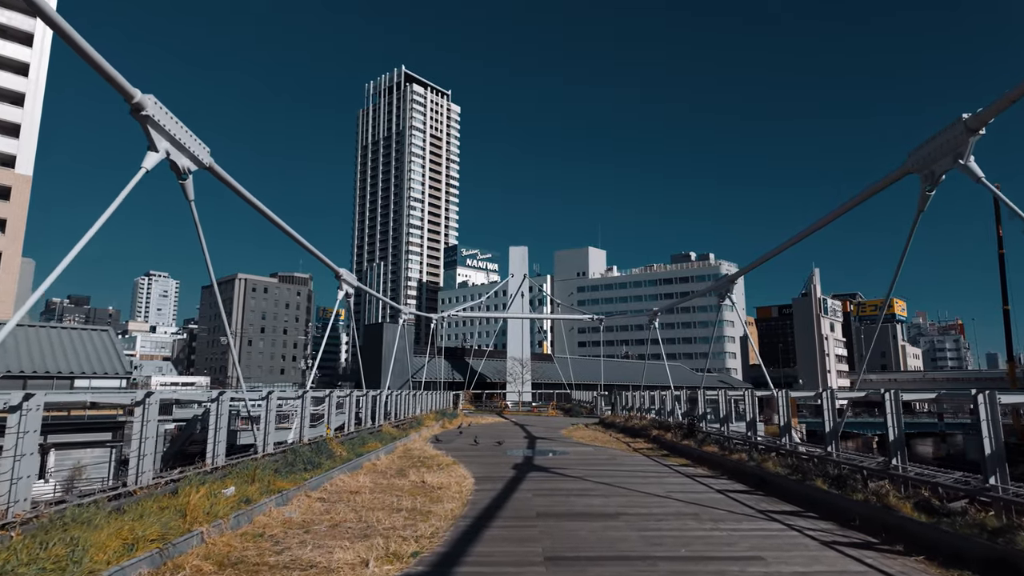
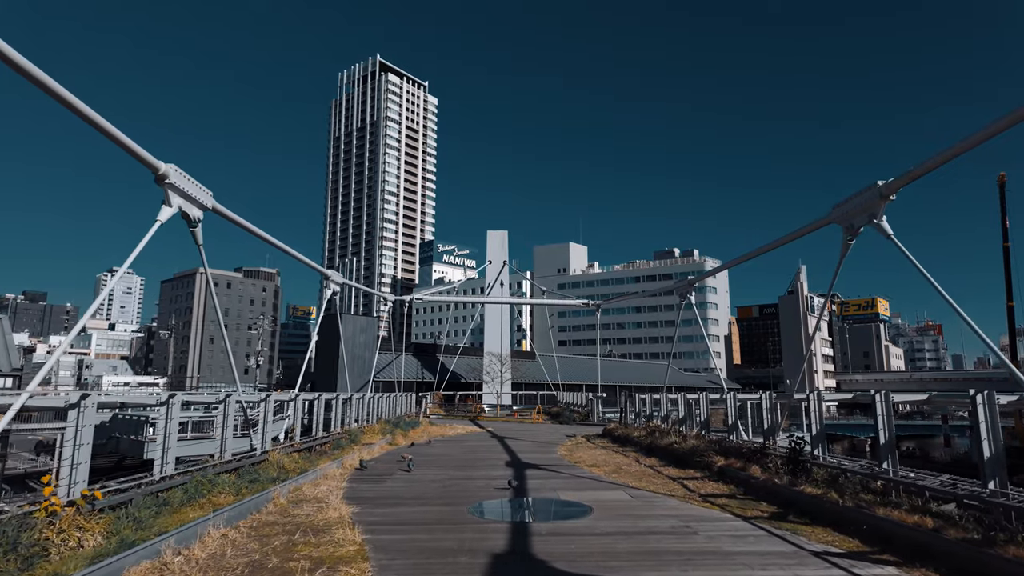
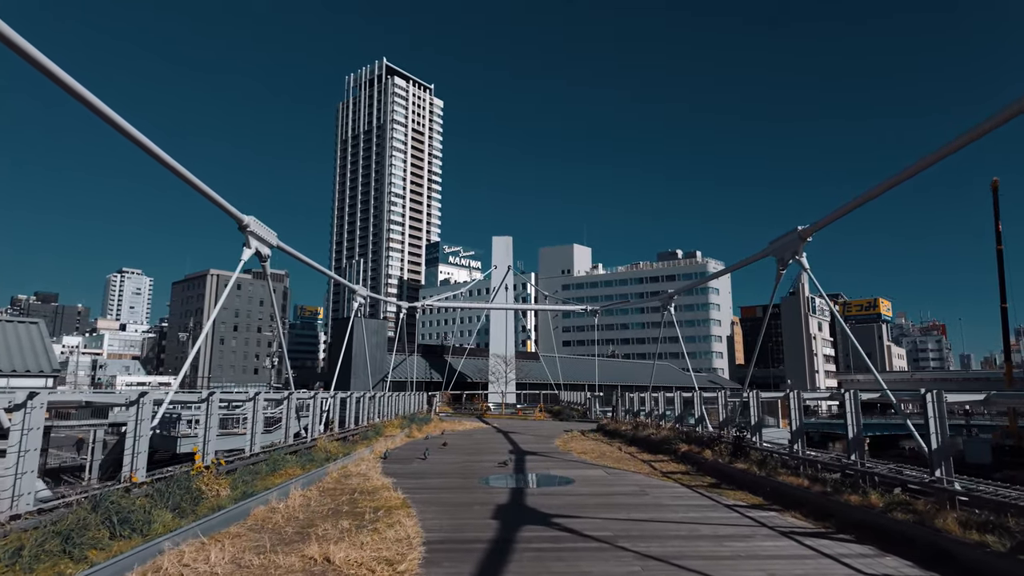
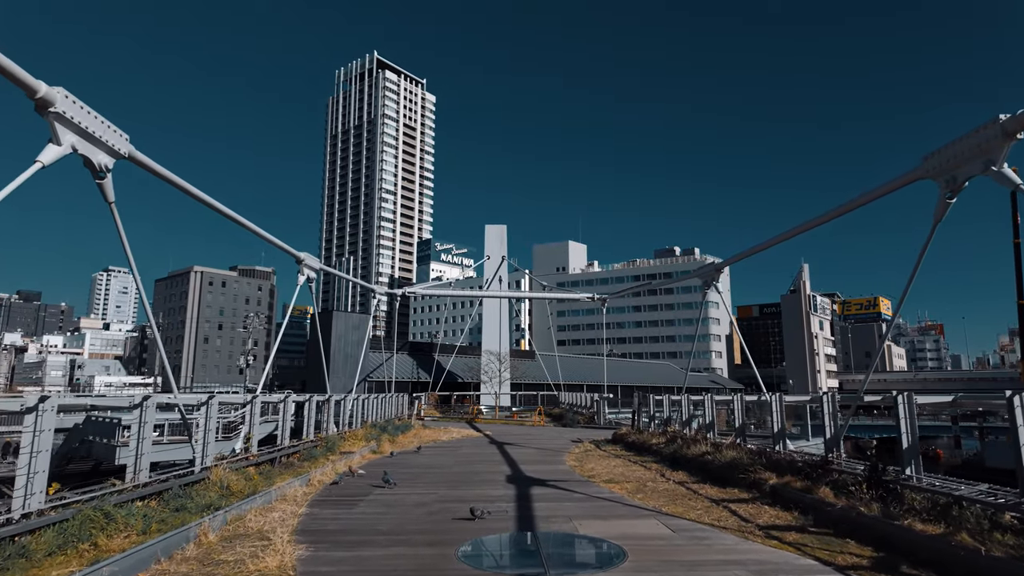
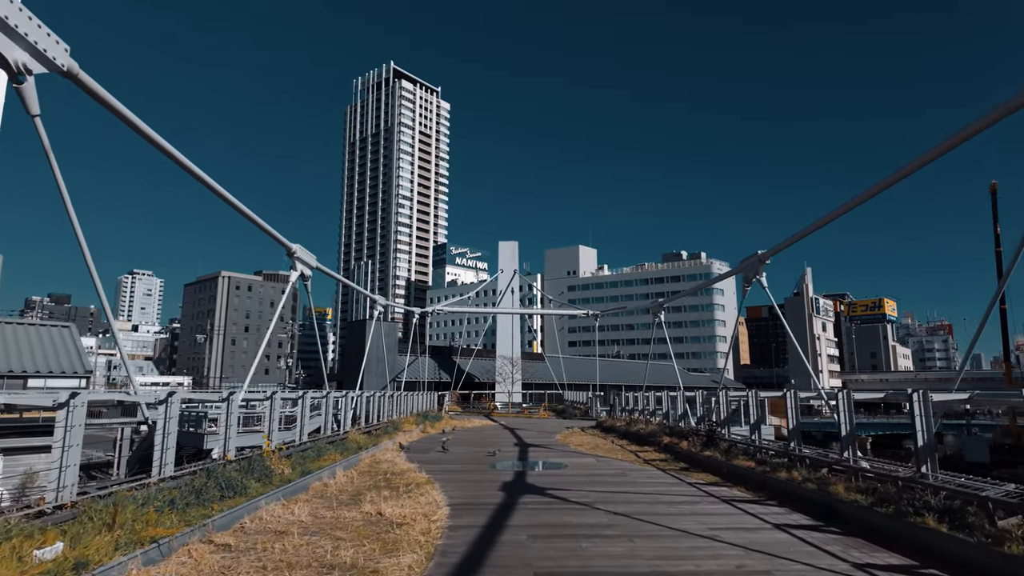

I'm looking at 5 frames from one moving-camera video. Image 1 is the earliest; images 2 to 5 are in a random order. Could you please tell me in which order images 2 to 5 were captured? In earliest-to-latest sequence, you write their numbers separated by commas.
5, 3, 2, 4
